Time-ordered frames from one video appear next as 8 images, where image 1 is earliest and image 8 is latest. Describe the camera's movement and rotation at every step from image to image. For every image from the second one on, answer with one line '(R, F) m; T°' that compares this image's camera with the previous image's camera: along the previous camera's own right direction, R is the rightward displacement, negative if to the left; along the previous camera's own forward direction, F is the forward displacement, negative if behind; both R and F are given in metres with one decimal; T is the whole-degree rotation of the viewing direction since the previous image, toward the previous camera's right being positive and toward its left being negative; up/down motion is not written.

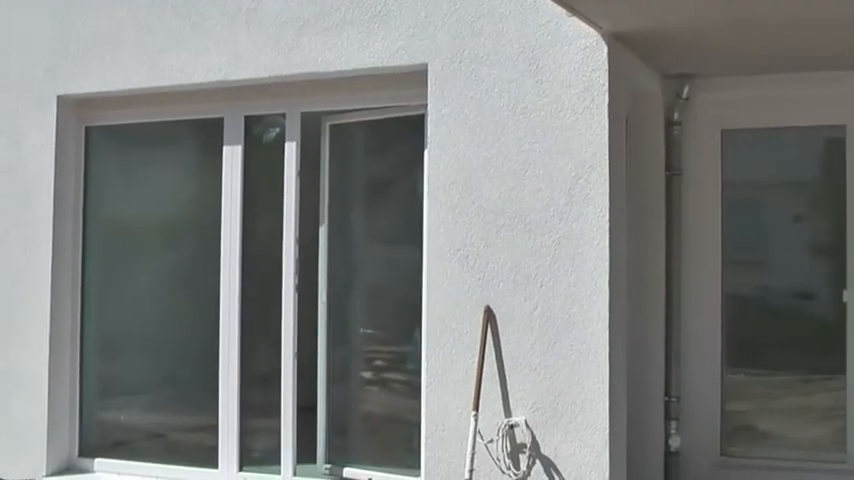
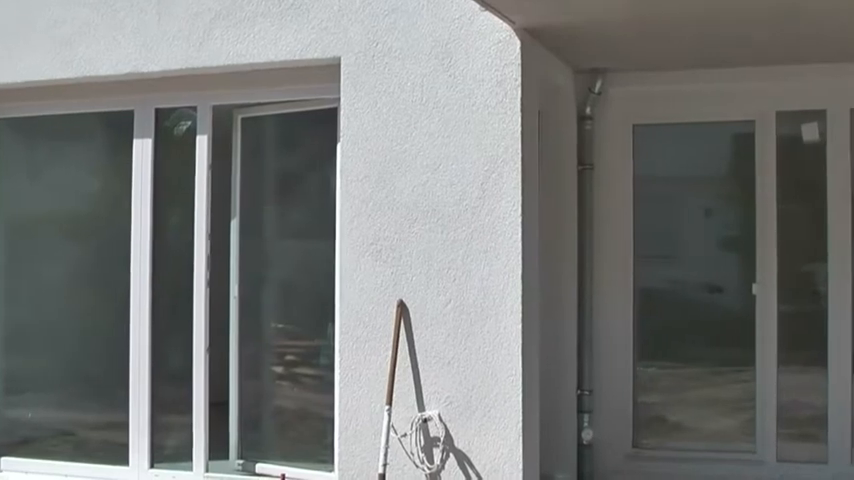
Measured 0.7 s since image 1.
(0.0, 0.0) m; +3°
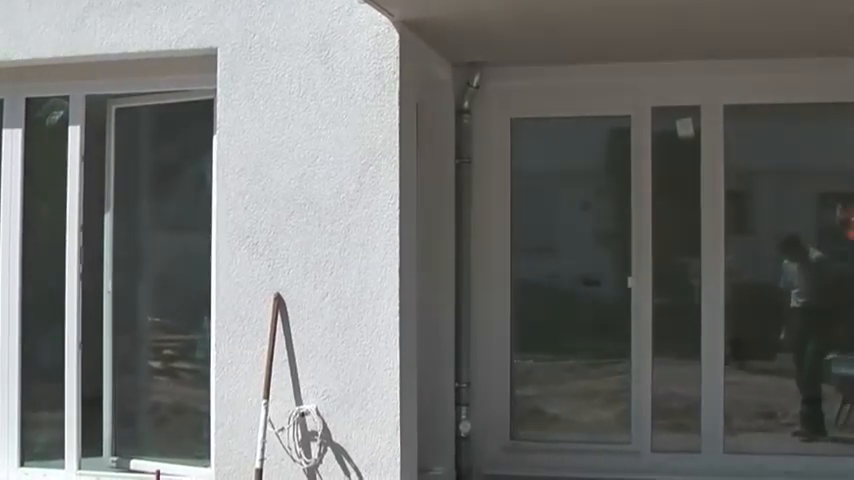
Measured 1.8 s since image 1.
(0.0, 0.0) m; +5°
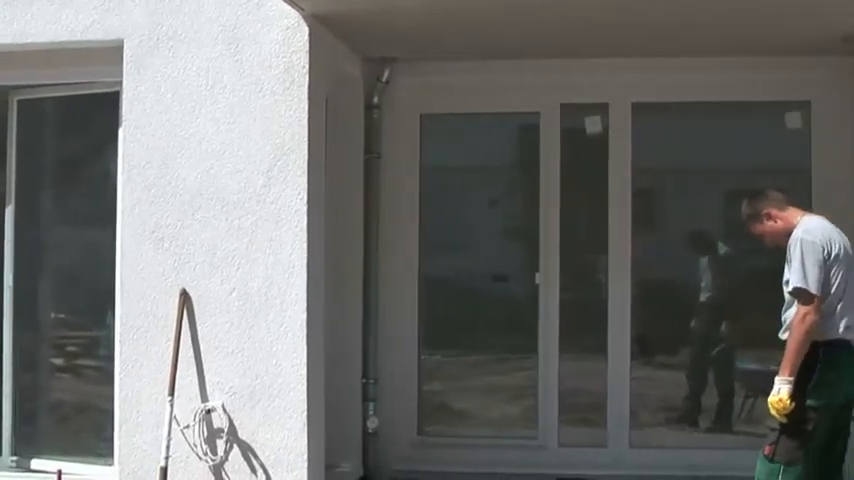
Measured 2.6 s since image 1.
(+3.0, +1.1) m; -29°
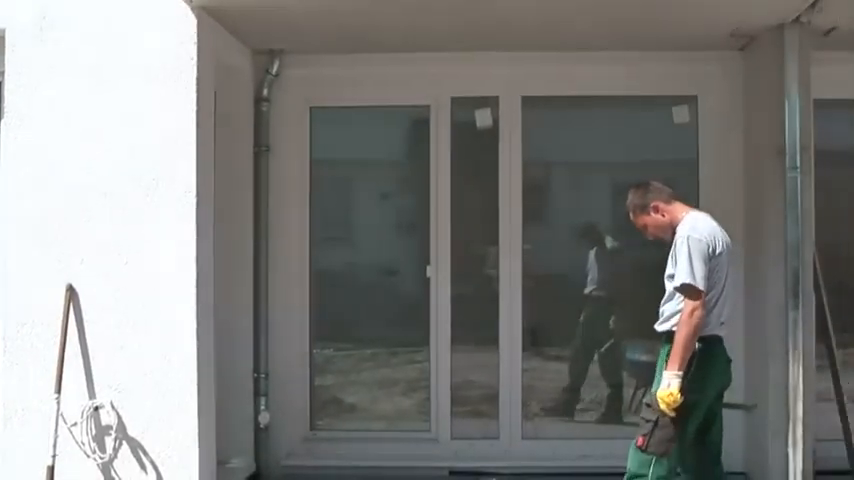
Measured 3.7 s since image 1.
(0.0, 0.0) m; +4°
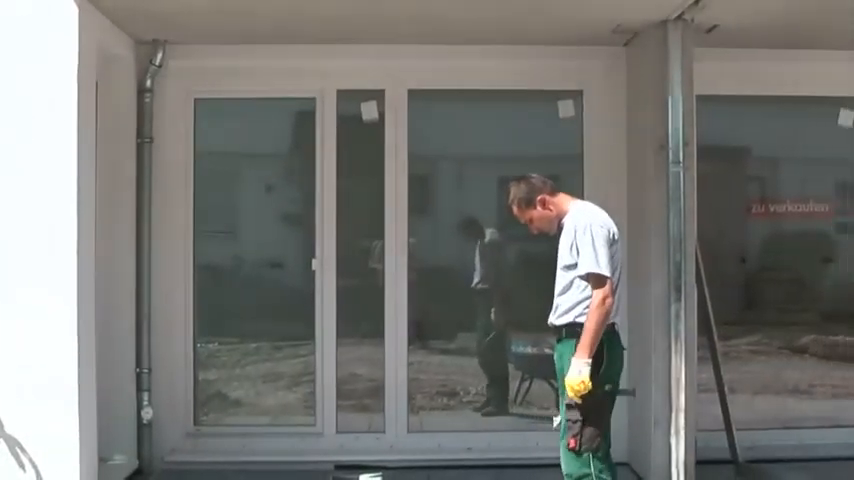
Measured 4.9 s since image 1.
(0.0, 0.0) m; +5°
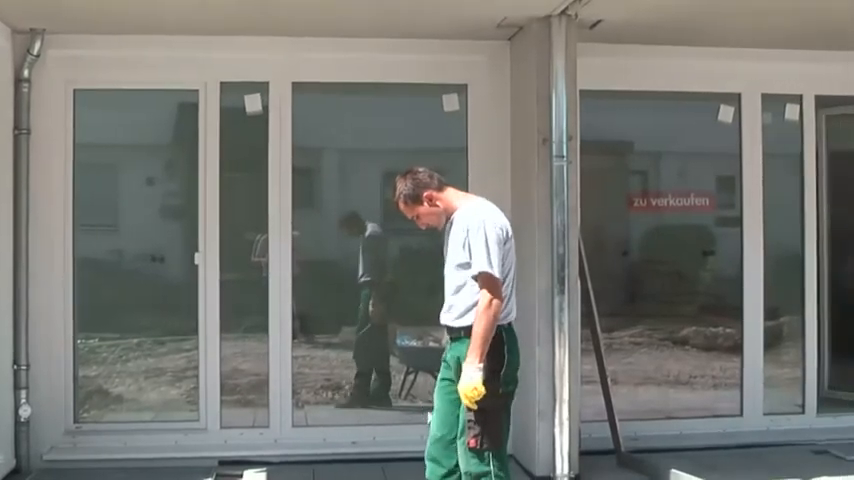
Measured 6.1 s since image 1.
(0.0, 0.0) m; +5°
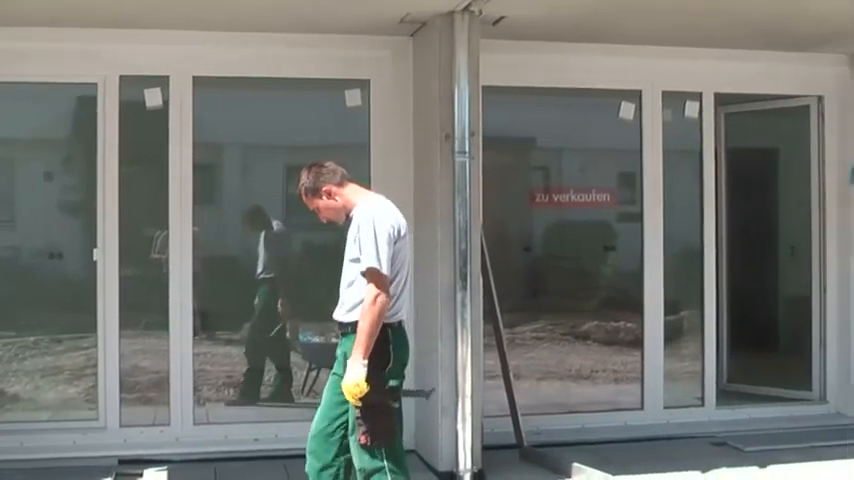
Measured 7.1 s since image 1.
(0.0, 0.0) m; +4°
